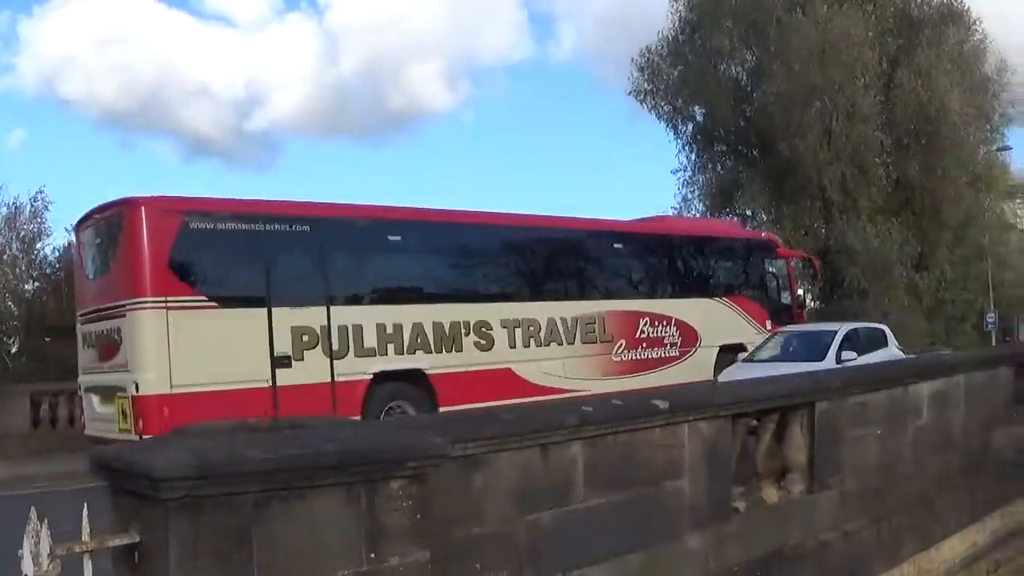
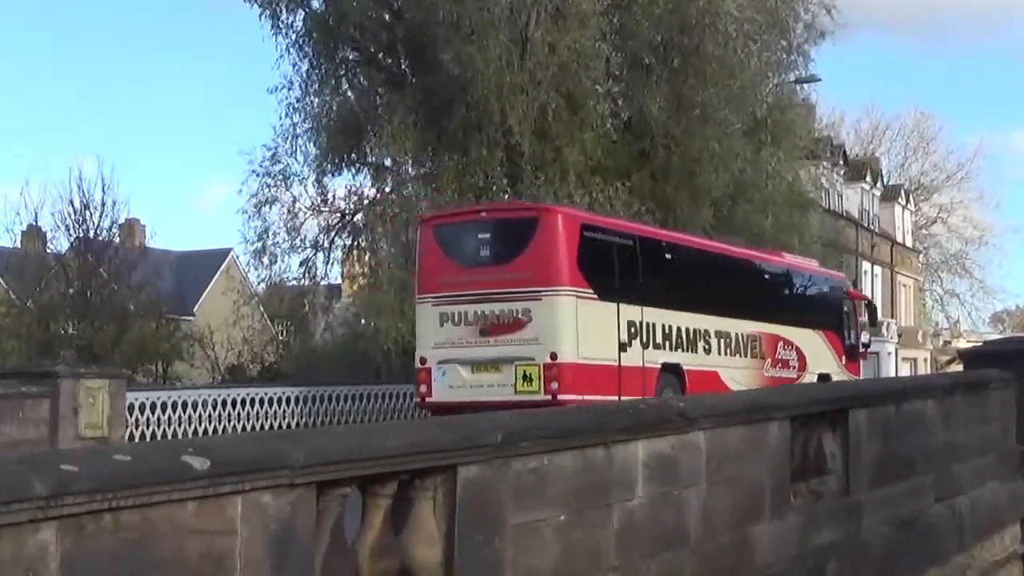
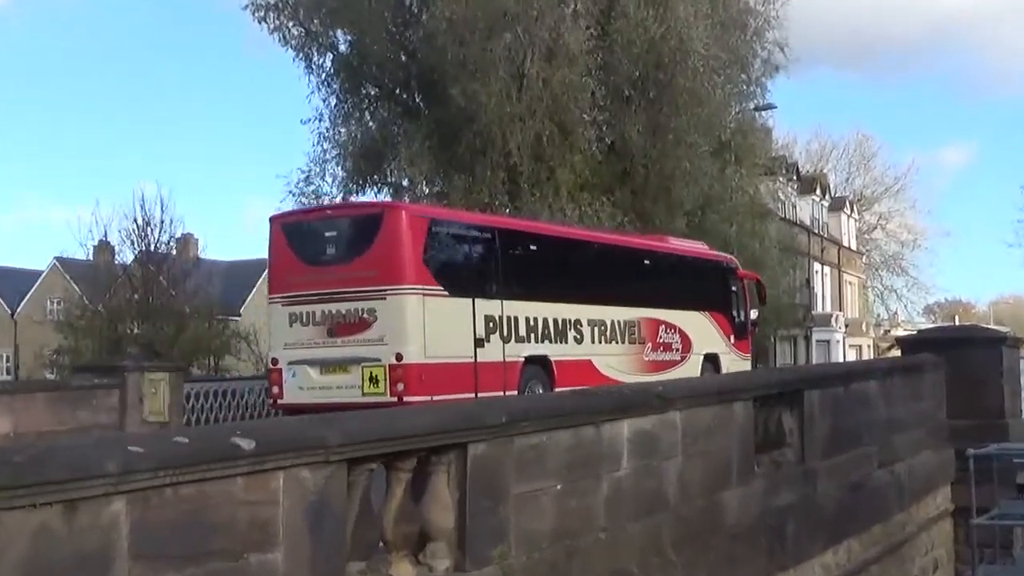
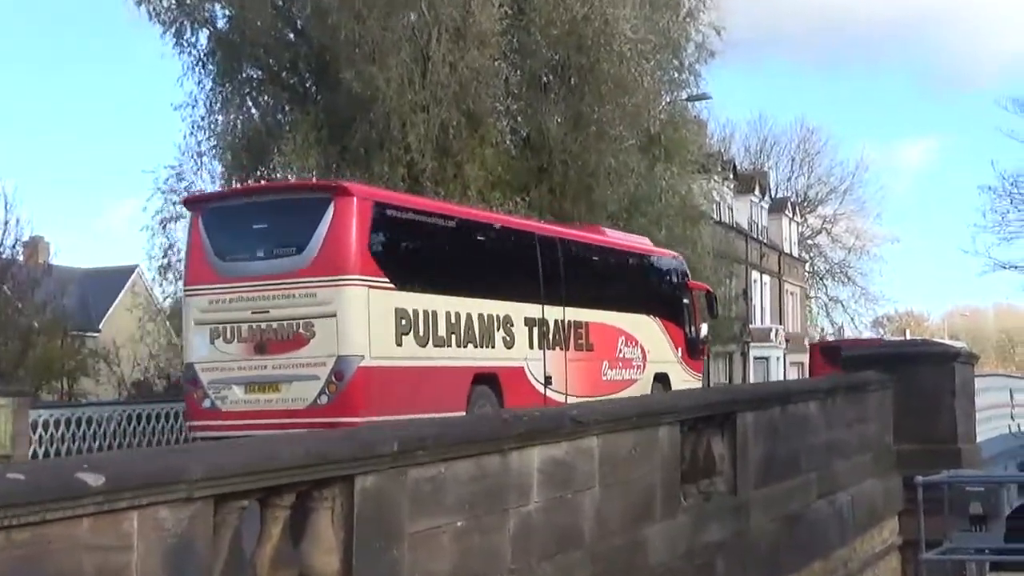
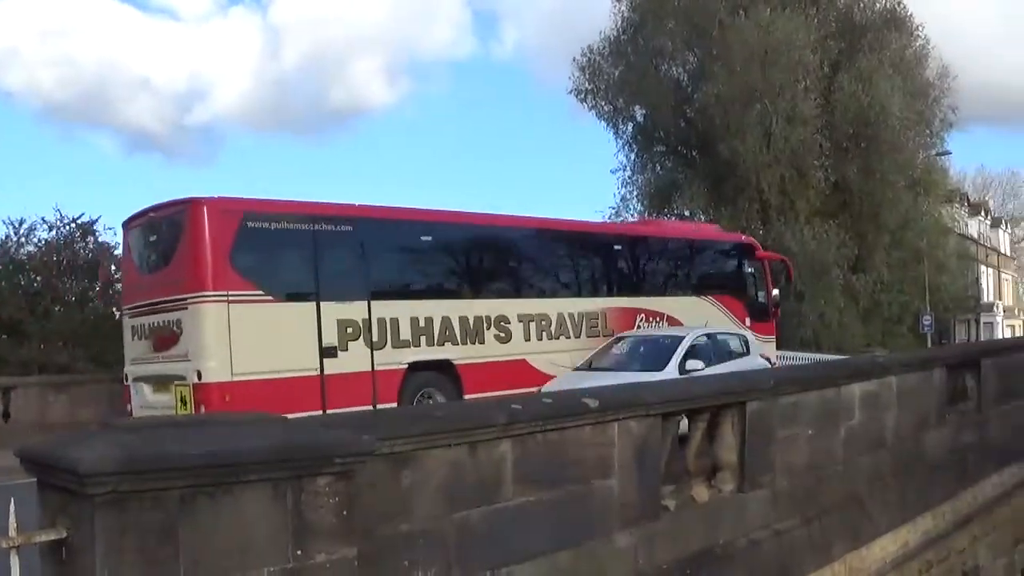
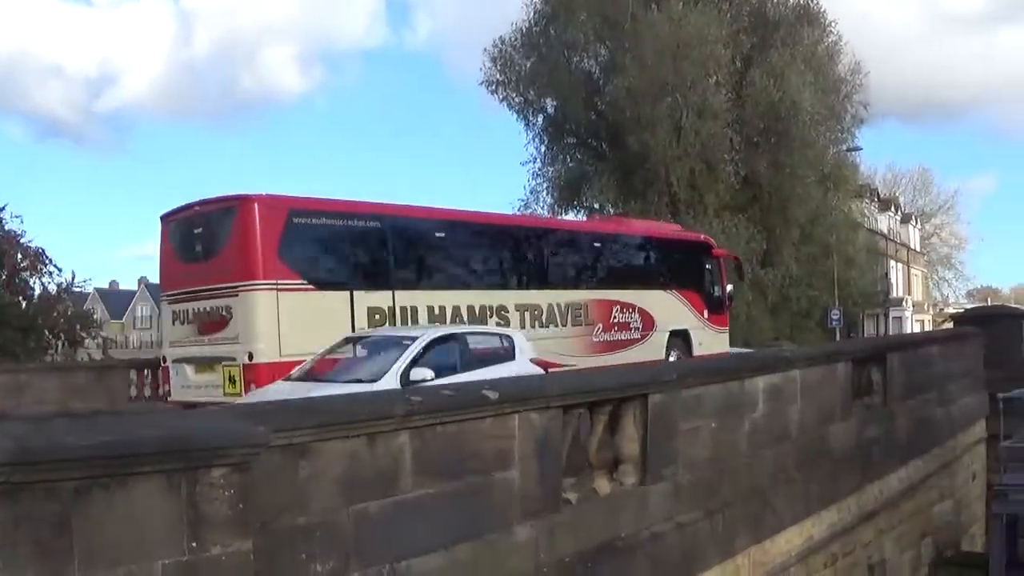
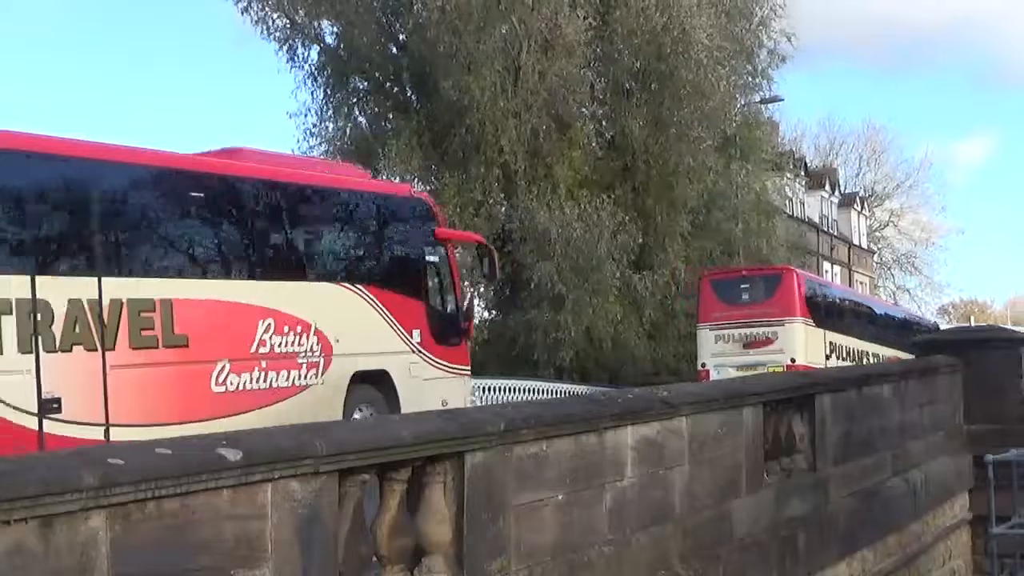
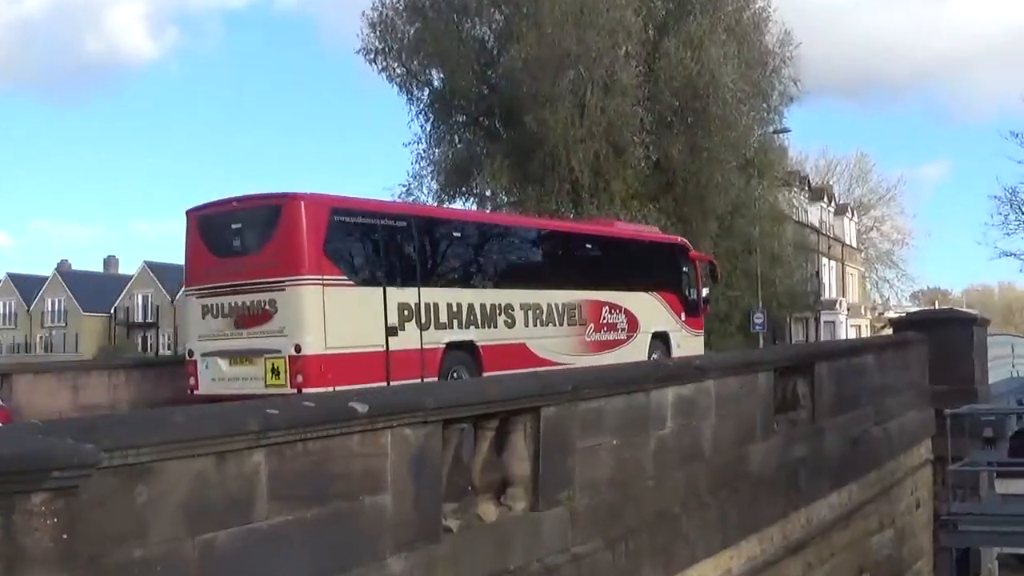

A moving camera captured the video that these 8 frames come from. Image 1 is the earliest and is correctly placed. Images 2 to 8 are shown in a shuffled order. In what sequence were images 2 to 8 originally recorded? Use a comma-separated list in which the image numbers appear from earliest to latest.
5, 6, 8, 3, 2, 7, 4
